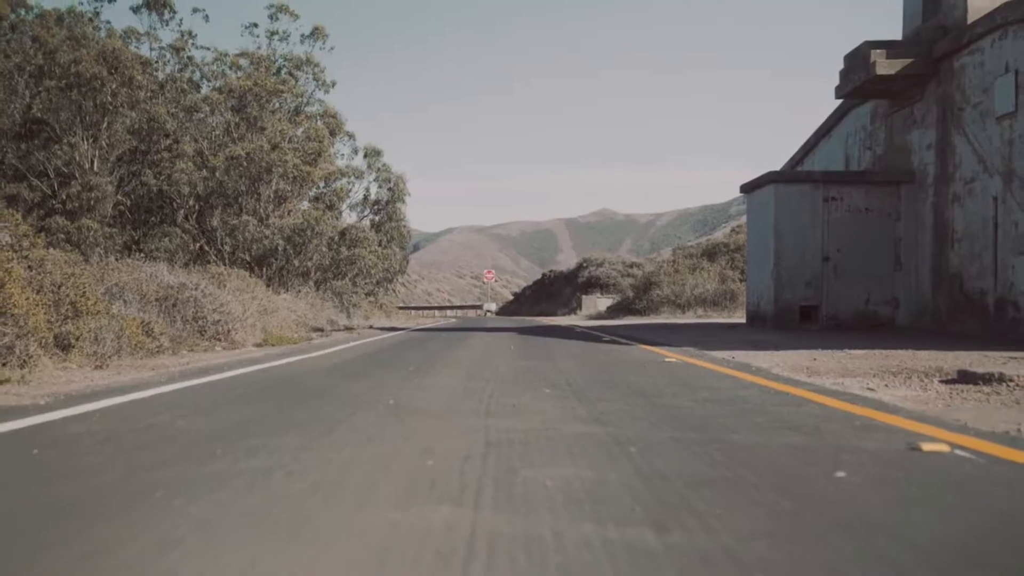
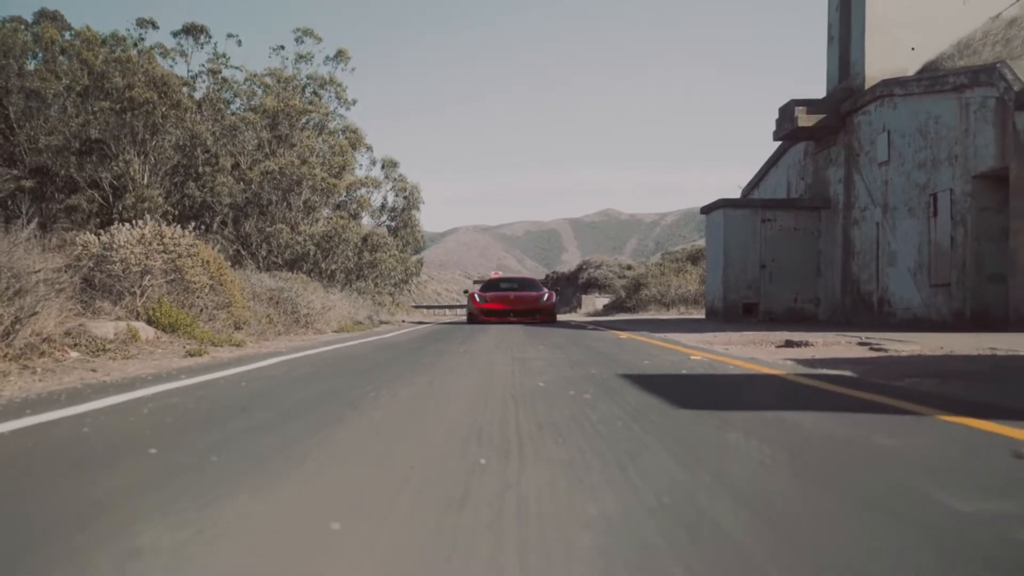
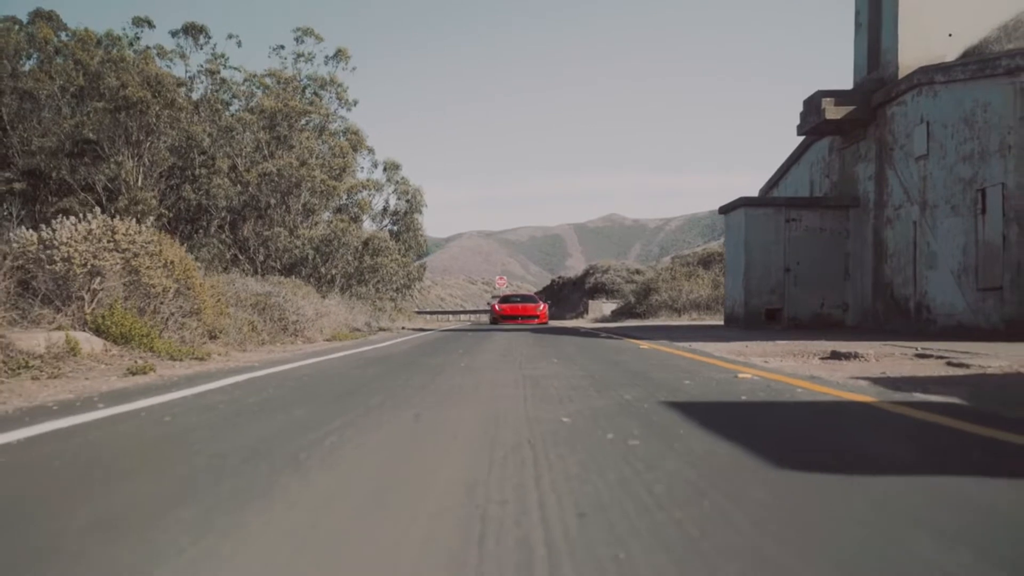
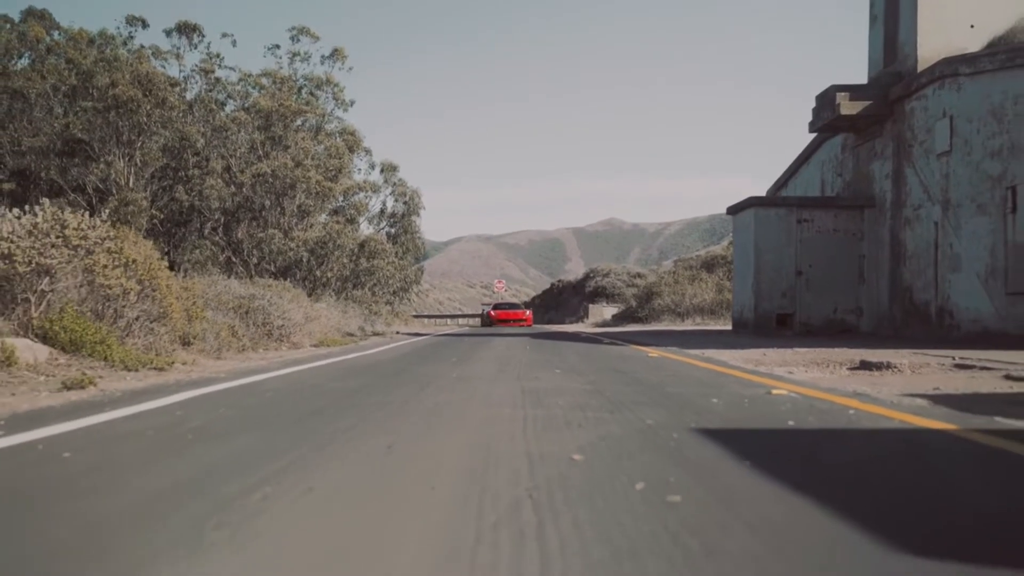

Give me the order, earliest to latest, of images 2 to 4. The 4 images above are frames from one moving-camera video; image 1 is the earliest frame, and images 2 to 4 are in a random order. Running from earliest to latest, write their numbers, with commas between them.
4, 3, 2
